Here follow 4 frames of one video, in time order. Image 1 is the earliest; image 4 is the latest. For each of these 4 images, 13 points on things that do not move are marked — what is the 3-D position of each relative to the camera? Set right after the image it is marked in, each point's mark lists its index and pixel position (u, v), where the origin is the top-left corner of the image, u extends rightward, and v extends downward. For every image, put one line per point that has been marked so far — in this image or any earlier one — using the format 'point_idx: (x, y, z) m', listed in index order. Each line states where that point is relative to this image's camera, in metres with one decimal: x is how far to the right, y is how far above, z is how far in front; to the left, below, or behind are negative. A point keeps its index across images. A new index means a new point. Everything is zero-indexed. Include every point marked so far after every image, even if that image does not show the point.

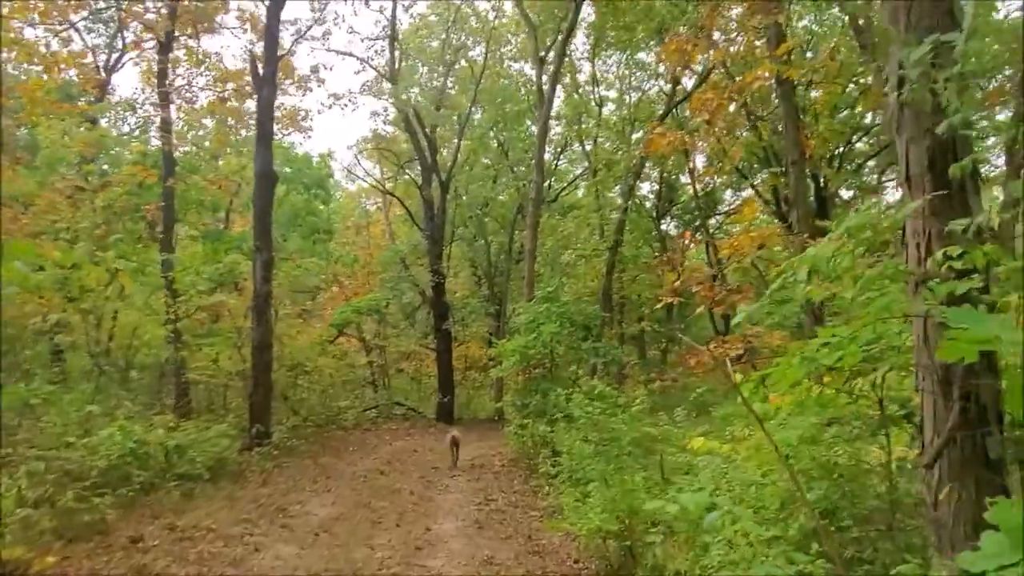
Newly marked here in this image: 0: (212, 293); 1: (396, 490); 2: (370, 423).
0: (-5.8, -0.1, +14.7) m
1: (-1.6, -2.7, +10.4) m
2: (-3.6, -3.4, +19.5) m
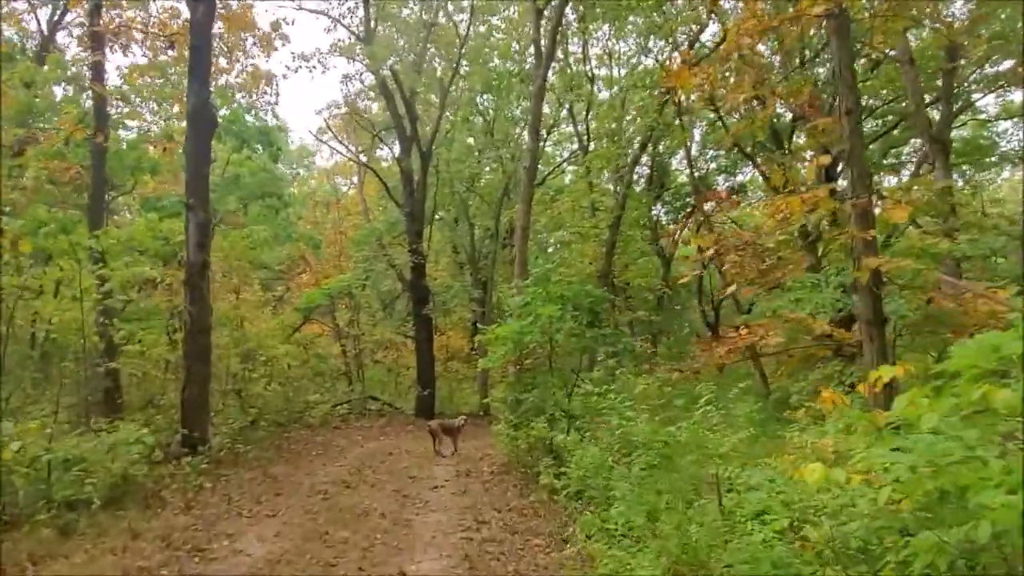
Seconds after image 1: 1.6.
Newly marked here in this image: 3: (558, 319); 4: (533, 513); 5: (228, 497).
0: (-5.9, +0.3, +12.4) m
1: (-1.6, -2.4, +8.2) m
2: (-3.9, -3.0, +17.3) m
3: (+0.7, -0.5, +11.8) m
4: (+0.3, -2.7, +9.2) m
5: (-2.9, -2.1, +7.8) m
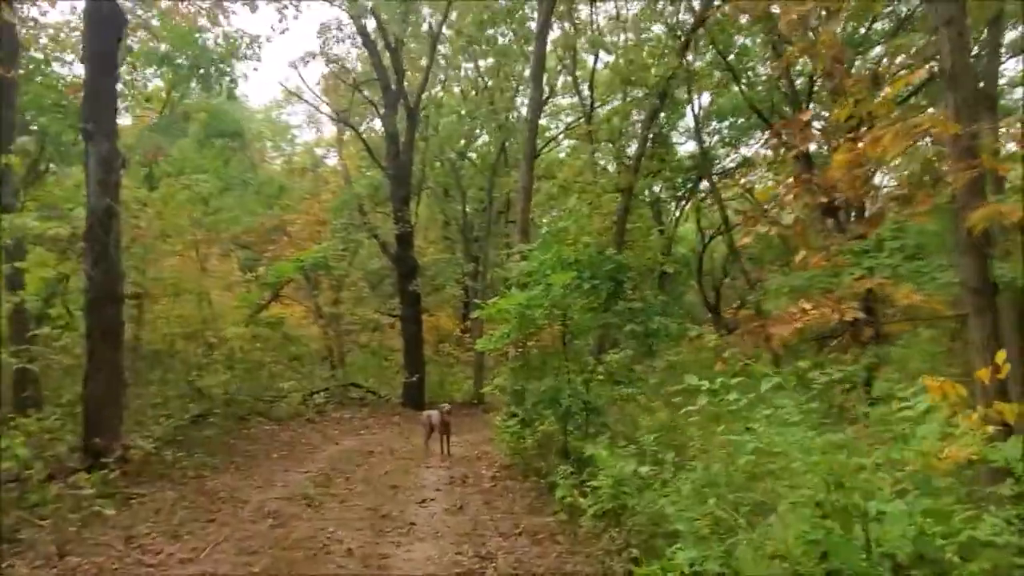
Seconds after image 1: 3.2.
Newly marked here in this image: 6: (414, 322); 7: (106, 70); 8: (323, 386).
0: (-5.9, +0.7, +10.1) m
1: (-1.5, -2.0, +6.1) m
2: (-3.9, -2.4, +15.1) m
3: (+0.7, 0.0, +9.6) m
4: (+0.4, -2.3, +7.1) m
5: (-2.8, -1.8, +5.6) m
6: (-2.4, -0.9, +18.9) m
7: (-4.0, +2.1, +7.5) m
8: (-4.3, -2.3, +17.6) m
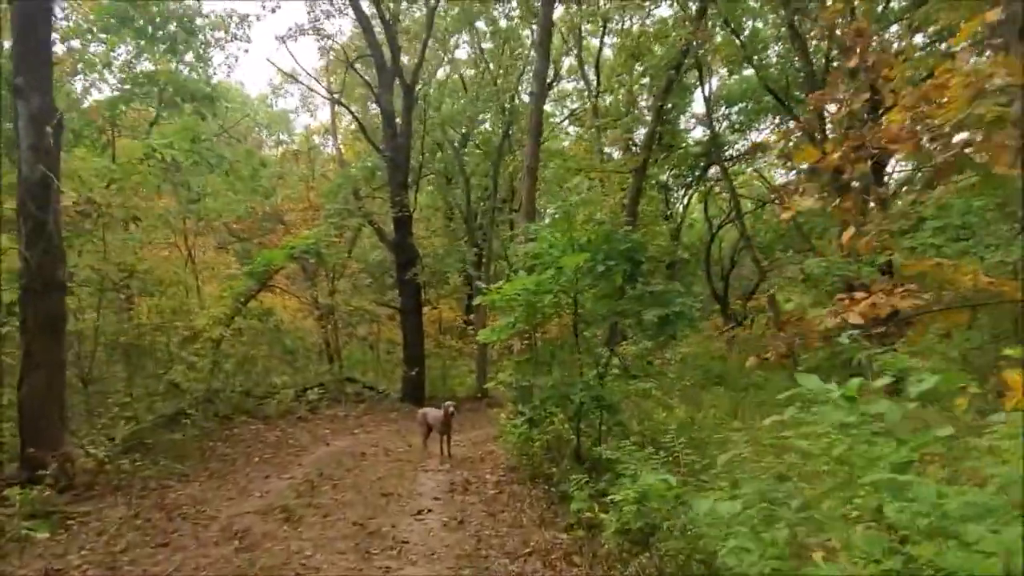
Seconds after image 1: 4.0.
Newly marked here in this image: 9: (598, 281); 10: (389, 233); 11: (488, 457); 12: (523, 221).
0: (-5.8, +0.9, +9.2) m
1: (-1.4, -1.9, +5.1) m
2: (-3.7, -2.2, +14.1) m
3: (+0.8, +0.2, +8.6) m
4: (+0.4, -2.1, +6.1) m
5: (-2.7, -1.6, +4.6) m
6: (-2.3, -0.6, +17.9) m
7: (-3.9, +2.3, +6.5) m
8: (-4.2, -2.0, +16.7) m
9: (+1.0, +0.1, +8.8) m
10: (-2.8, +1.3, +17.8) m
11: (-0.3, -2.3, +10.5) m
12: (+0.2, +1.2, +14.4) m
